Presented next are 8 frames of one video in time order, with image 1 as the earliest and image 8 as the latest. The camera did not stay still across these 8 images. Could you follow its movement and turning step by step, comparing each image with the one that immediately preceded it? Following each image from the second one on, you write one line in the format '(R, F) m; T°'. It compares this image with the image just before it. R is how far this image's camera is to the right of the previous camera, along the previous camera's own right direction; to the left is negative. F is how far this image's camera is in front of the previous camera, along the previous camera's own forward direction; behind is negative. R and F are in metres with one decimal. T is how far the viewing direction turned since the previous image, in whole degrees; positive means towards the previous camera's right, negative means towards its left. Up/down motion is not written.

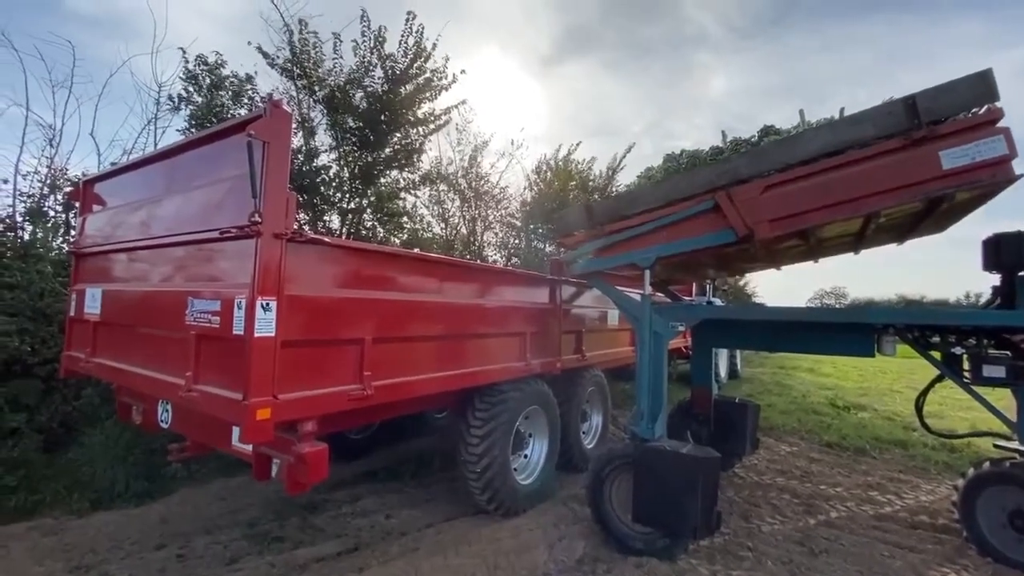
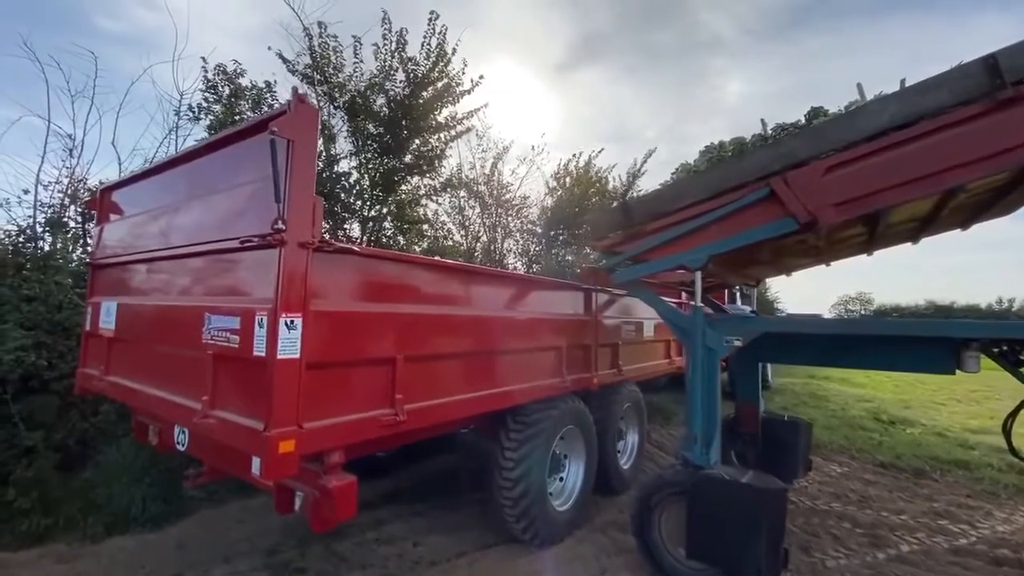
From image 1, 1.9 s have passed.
(-0.1, +0.2) m; -2°
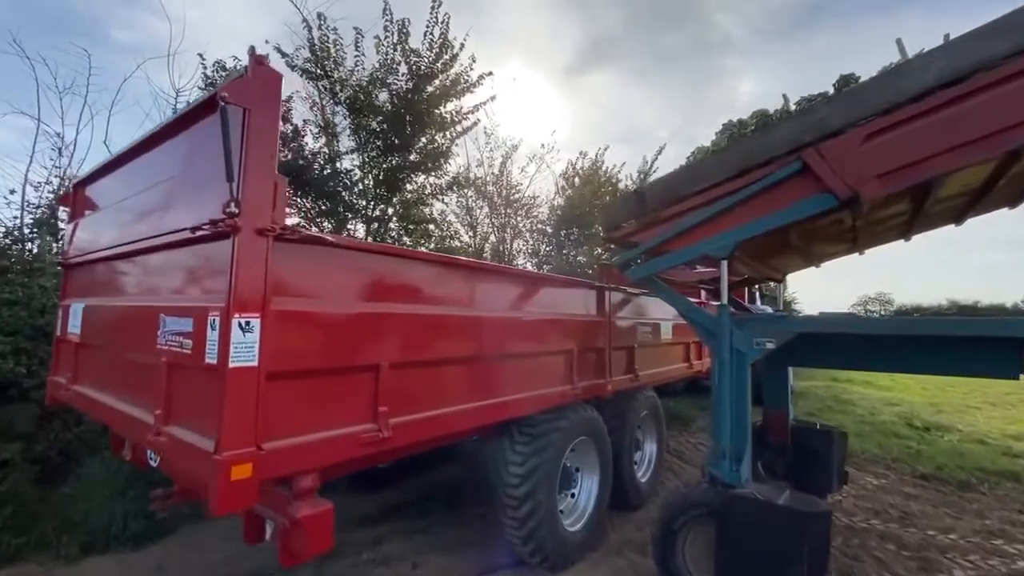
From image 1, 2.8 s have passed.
(0.0, +0.3) m; -1°
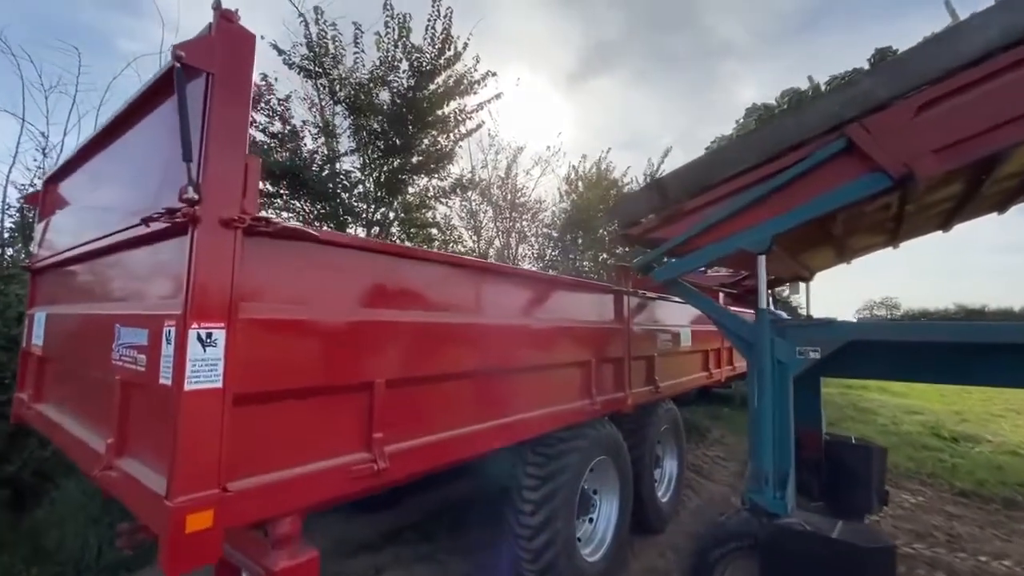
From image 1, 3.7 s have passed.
(0.0, +0.3) m; 0°
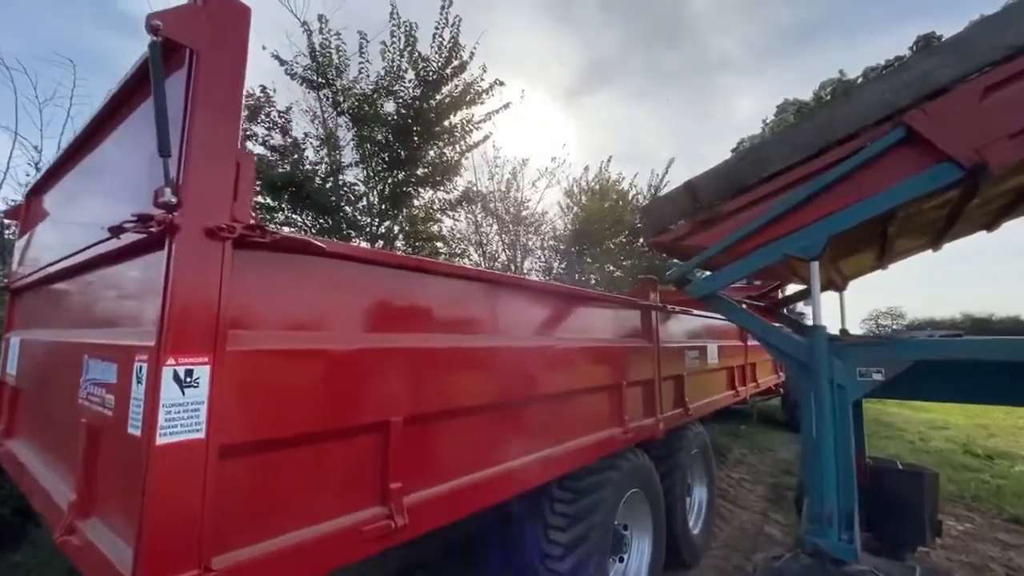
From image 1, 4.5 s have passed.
(-0.1, +0.3) m; 0°
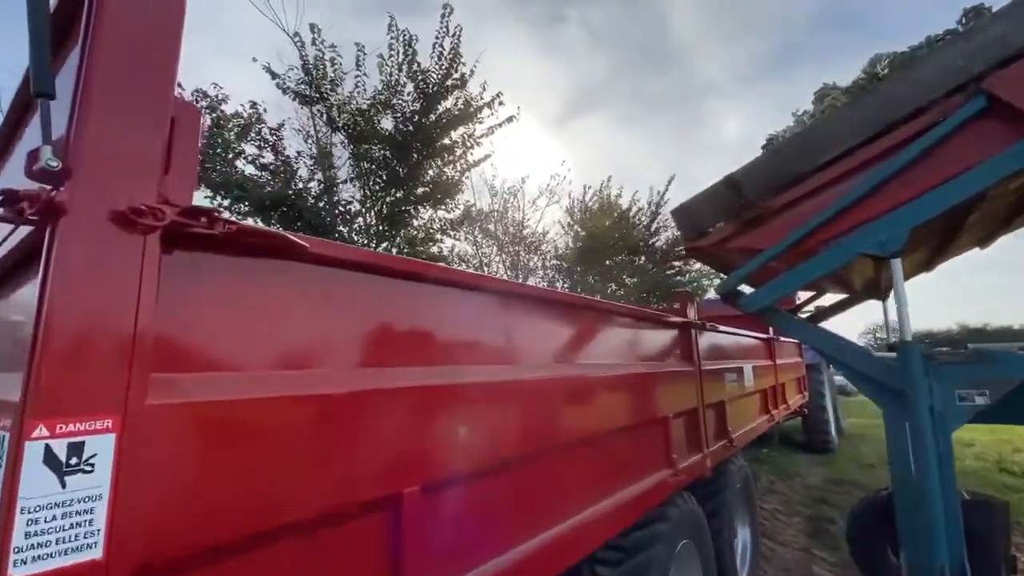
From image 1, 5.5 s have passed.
(-0.1, +0.4) m; +1°
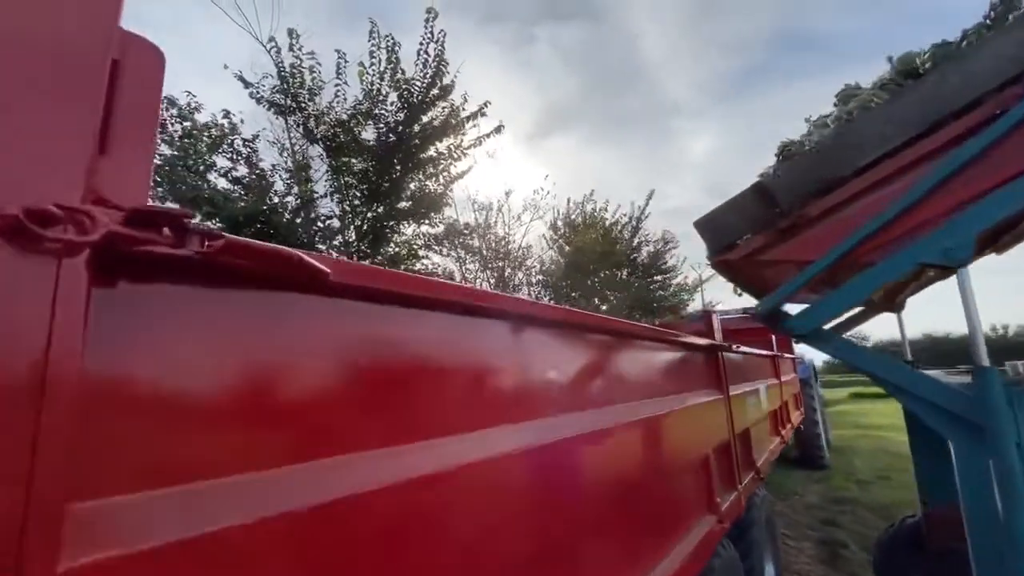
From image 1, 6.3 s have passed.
(-0.2, +0.3) m; +3°
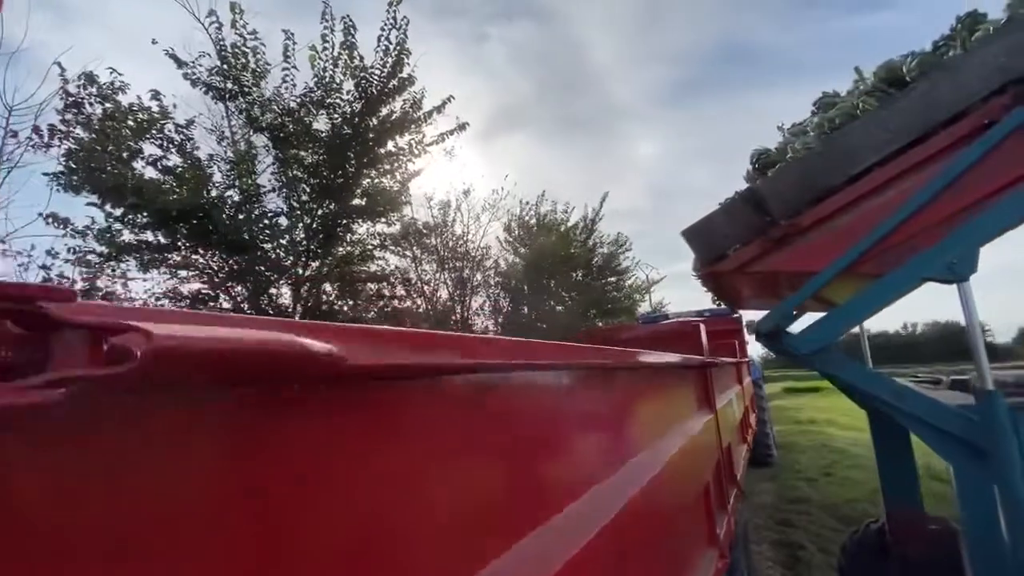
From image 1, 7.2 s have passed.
(-0.1, +0.2) m; +5°
